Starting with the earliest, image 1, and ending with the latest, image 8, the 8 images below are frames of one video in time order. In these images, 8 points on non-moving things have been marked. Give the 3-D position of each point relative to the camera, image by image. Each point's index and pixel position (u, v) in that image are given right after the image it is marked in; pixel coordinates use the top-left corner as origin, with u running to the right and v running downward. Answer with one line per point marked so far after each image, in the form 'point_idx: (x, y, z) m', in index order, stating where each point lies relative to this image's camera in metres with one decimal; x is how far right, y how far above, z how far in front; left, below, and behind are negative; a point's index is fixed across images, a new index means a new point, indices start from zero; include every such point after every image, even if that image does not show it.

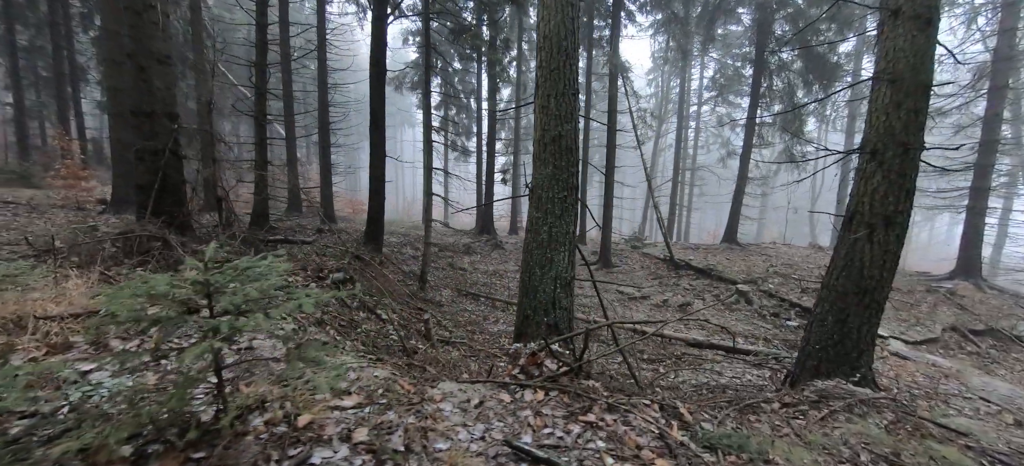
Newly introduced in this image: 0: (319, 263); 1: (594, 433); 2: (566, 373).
0: (-2.7, -0.4, +6.8) m
1: (+0.5, -1.3, +3.1) m
2: (+0.4, -1.1, +3.8) m
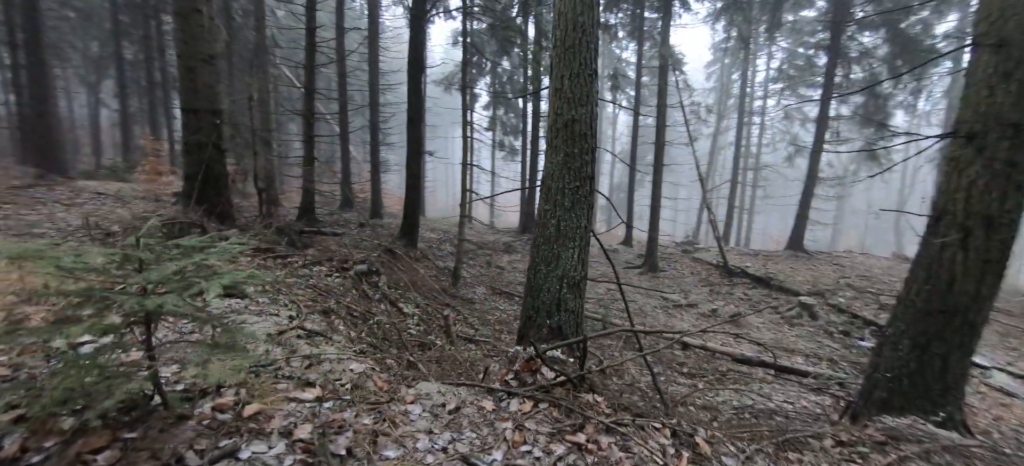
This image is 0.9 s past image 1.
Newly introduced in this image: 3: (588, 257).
0: (-2.3, -0.3, +6.7) m
1: (+0.4, -1.2, +2.7) m
2: (+0.3, -1.1, +3.3) m
3: (+0.6, -0.2, +3.9) m
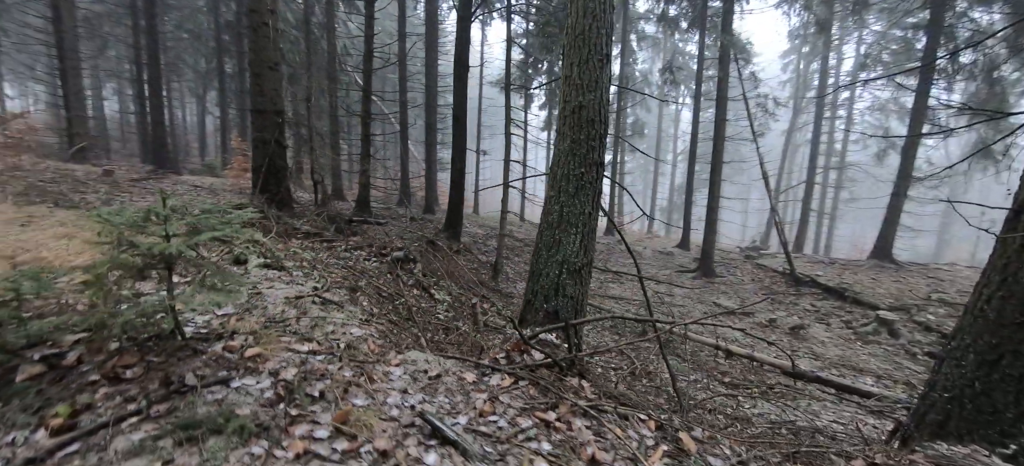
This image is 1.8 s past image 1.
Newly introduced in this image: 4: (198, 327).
0: (-1.9, -0.1, +7.1) m
1: (+0.2, -1.1, +2.6) m
2: (+0.2, -0.9, +3.3) m
3: (+0.7, -0.1, +3.9) m
4: (-1.9, -0.6, +2.9) m
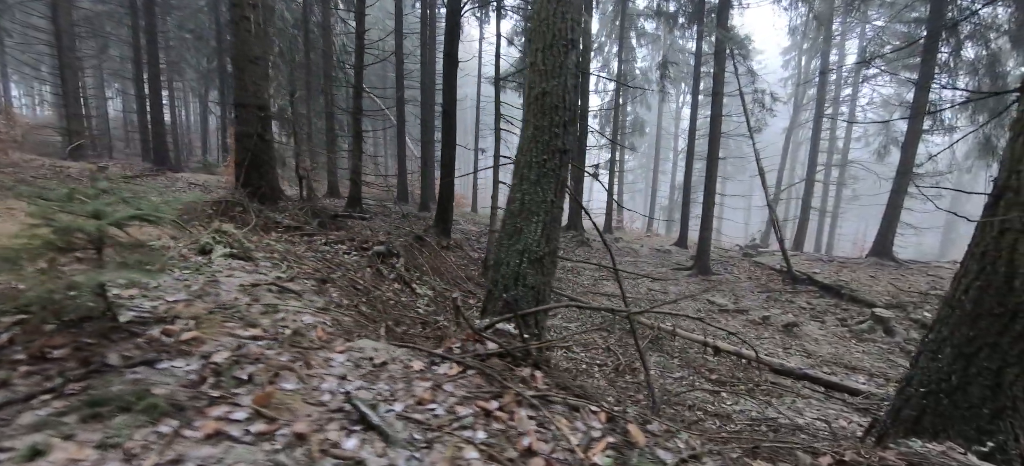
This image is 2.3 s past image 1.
0: (-2.1, -0.1, +7.1) m
1: (-0.2, -1.0, +2.5) m
2: (-0.1, -0.8, +3.2) m
3: (+0.3, 0.0, +3.8) m
4: (-2.3, -0.5, +2.9) m
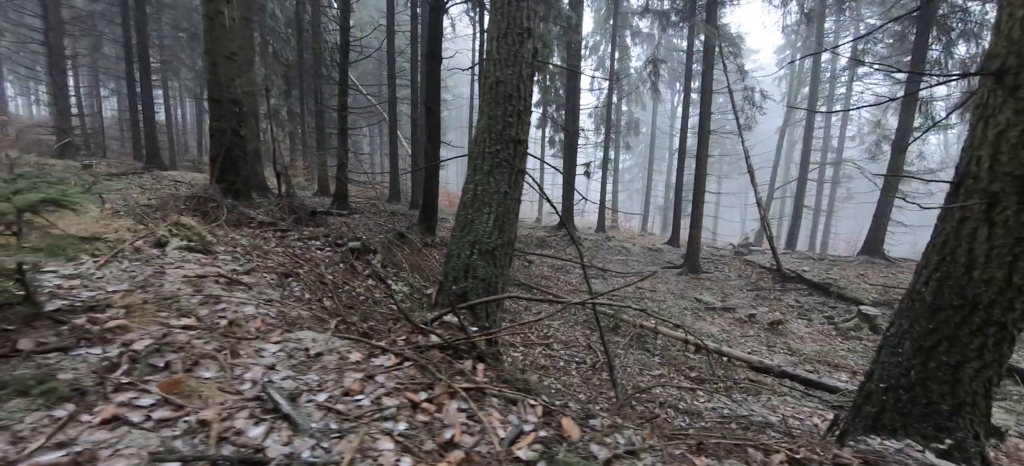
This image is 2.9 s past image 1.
0: (-2.4, 0.0, +7.0) m
1: (-0.6, -0.9, +2.5) m
2: (-0.5, -0.8, +3.2) m
3: (0.0, +0.1, +3.7) m
4: (-2.7, -0.4, +2.9) m
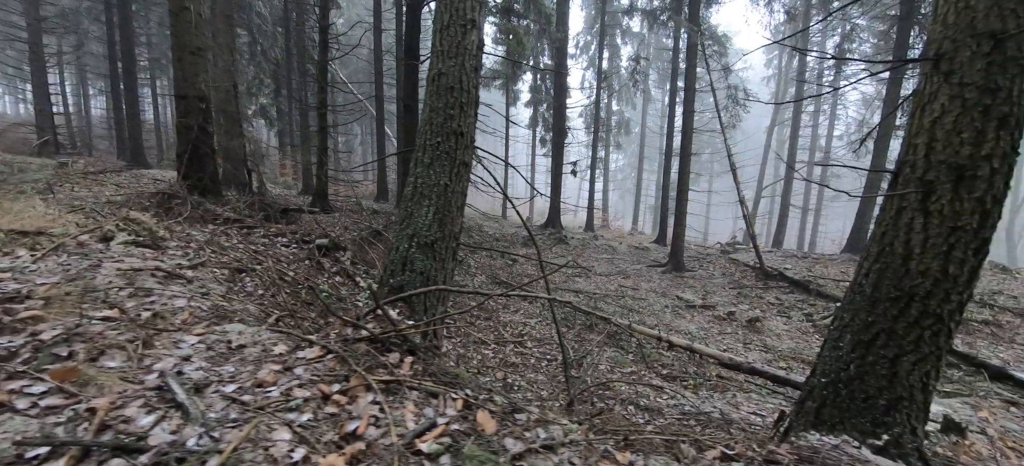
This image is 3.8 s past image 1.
0: (-2.8, 0.0, +7.0) m
1: (-1.0, -0.9, +2.4) m
2: (-0.9, -0.7, +3.1) m
3: (-0.5, +0.1, +3.7) m
4: (-3.1, -0.4, +2.8) m
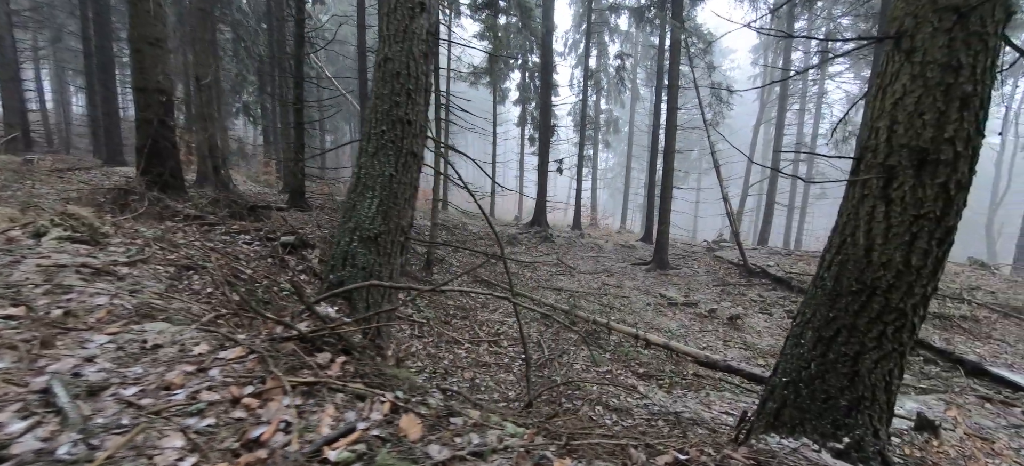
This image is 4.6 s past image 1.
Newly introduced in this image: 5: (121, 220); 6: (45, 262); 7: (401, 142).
0: (-3.2, +0.1, +6.8) m
1: (-1.4, -0.8, +2.3) m
2: (-1.3, -0.7, +2.9) m
3: (-0.9, +0.2, +3.5) m
4: (-3.5, -0.3, +2.7) m
5: (-4.1, +0.2, +5.0) m
6: (-3.4, -0.2, +3.4) m
7: (-0.8, +0.7, +3.5) m
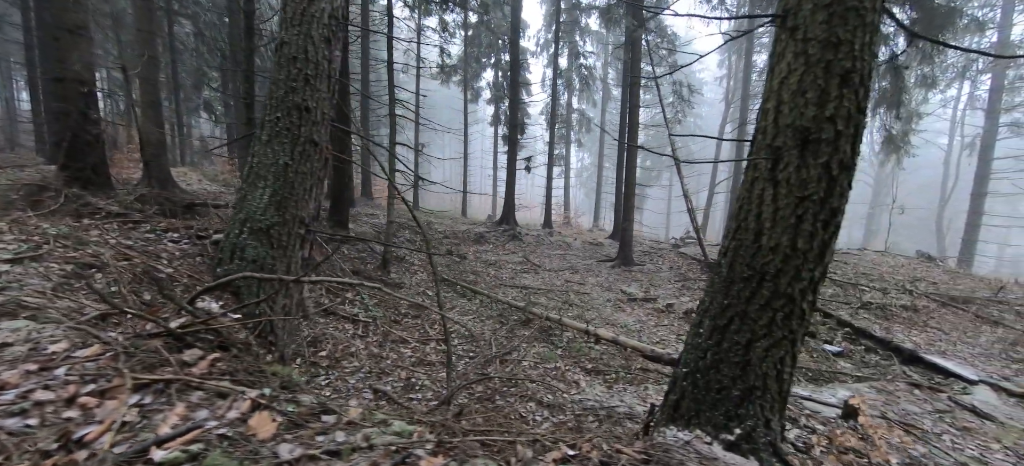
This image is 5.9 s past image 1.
0: (-4.0, +0.1, +6.6) m
1: (-2.1, -0.8, +2.1) m
2: (-2.0, -0.6, +2.8) m
3: (-1.6, +0.2, +3.3) m
4: (-4.2, -0.3, +2.4) m
5: (-4.8, +0.2, +4.7) m
6: (-4.1, -0.2, +3.2) m
7: (-1.5, +0.7, +3.4) m
